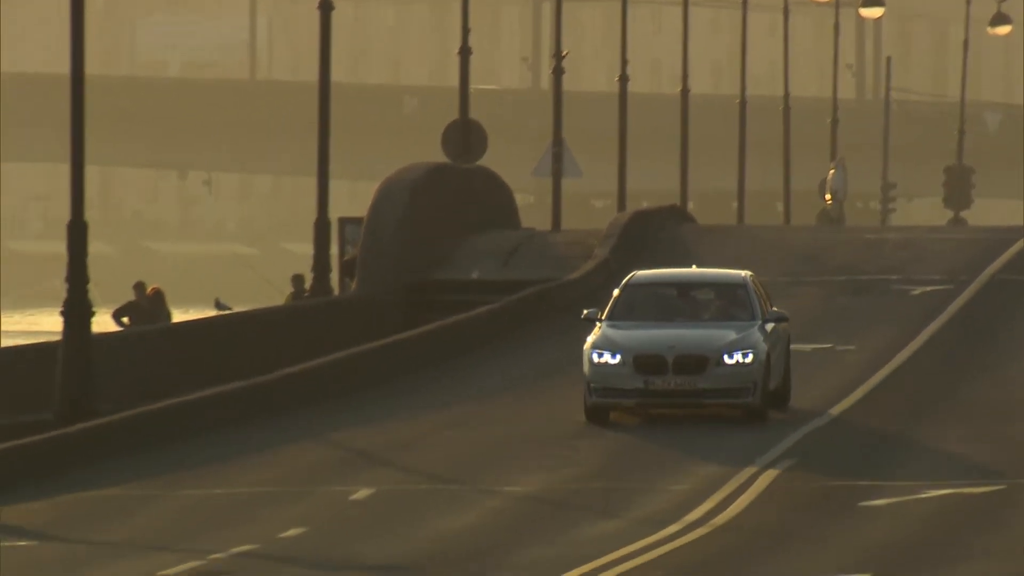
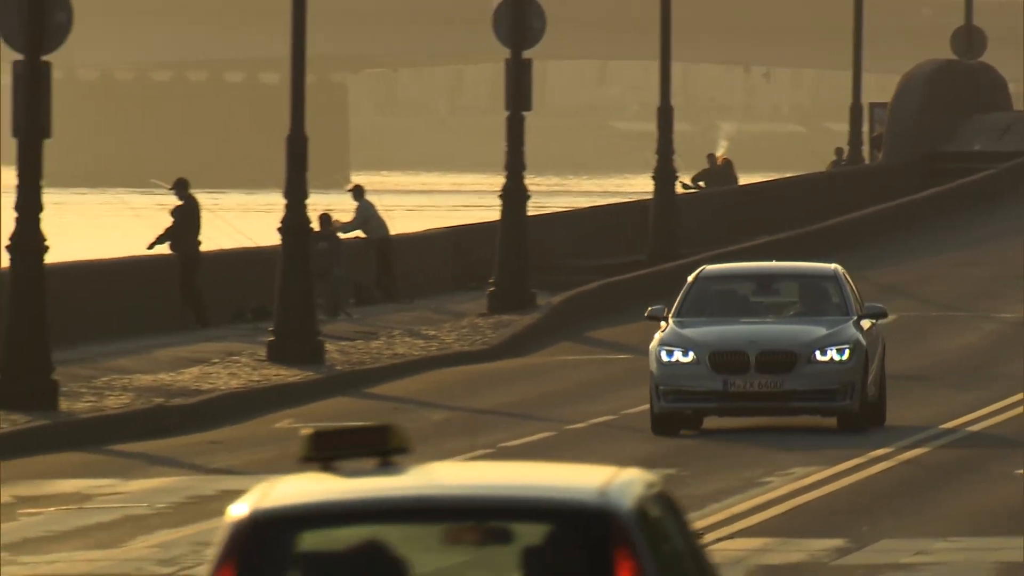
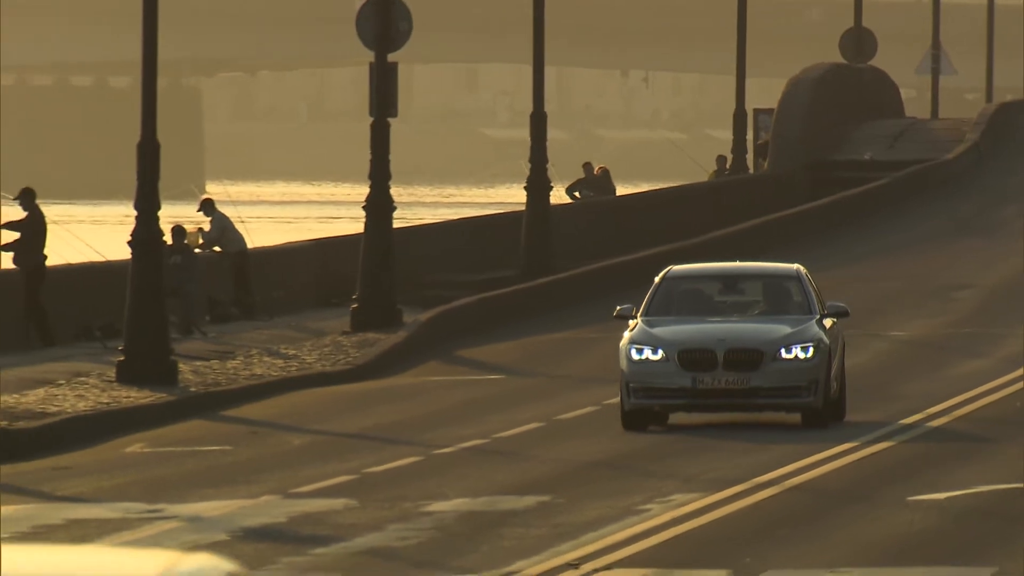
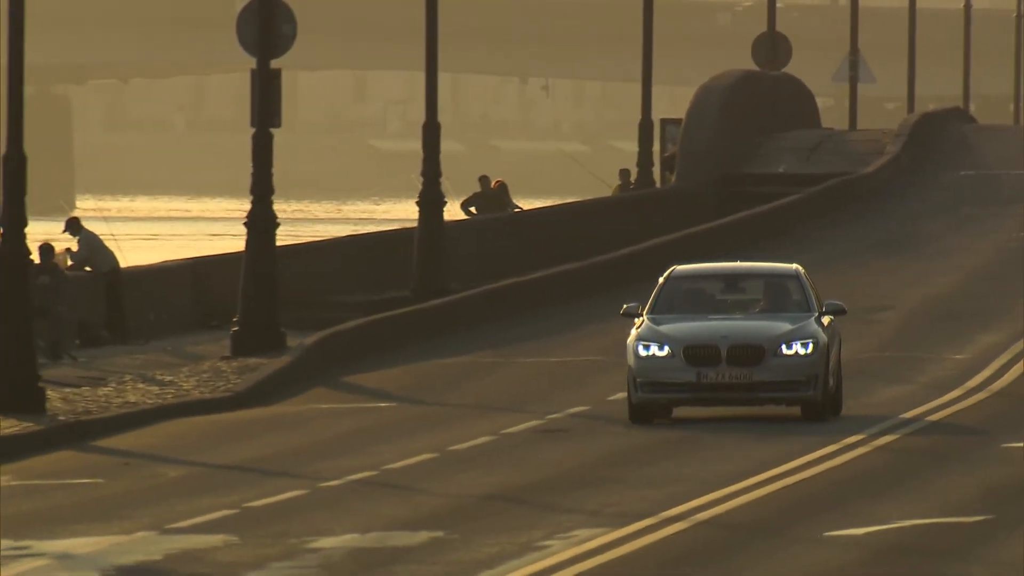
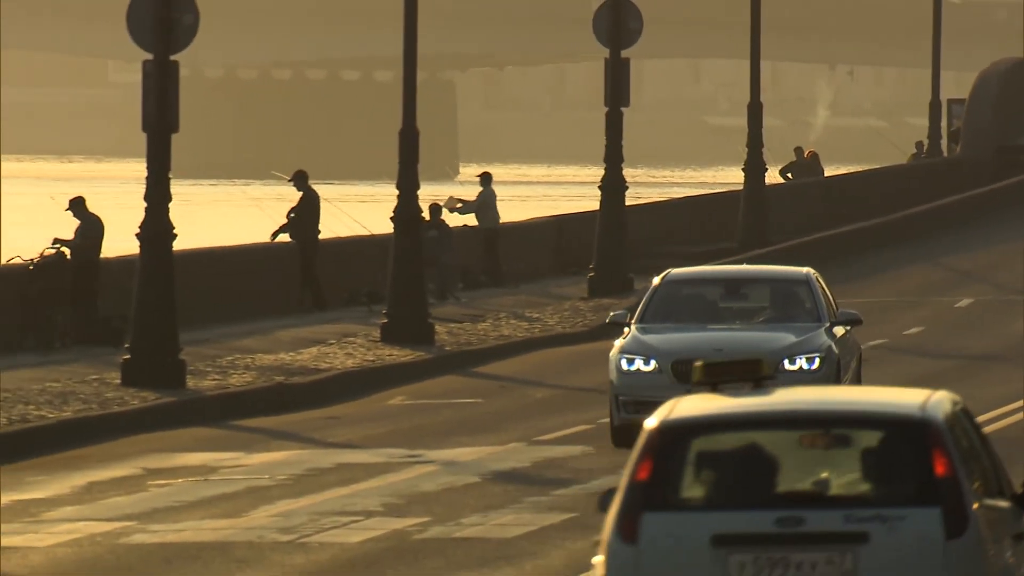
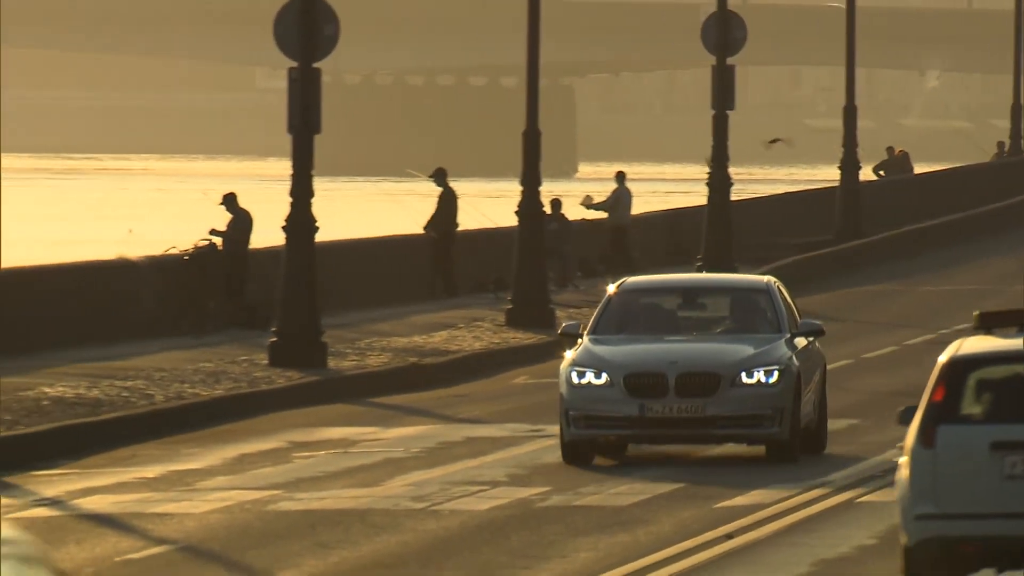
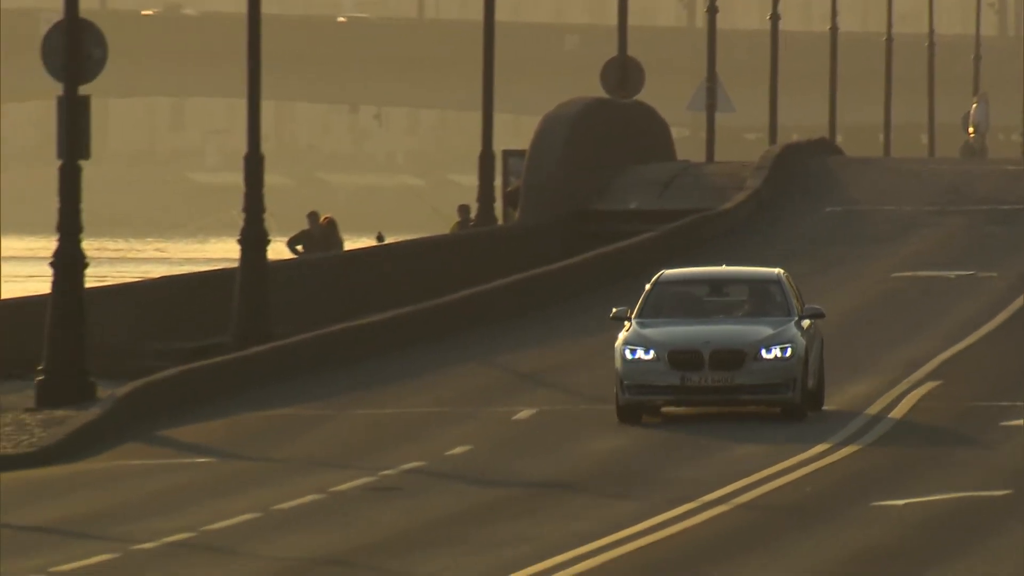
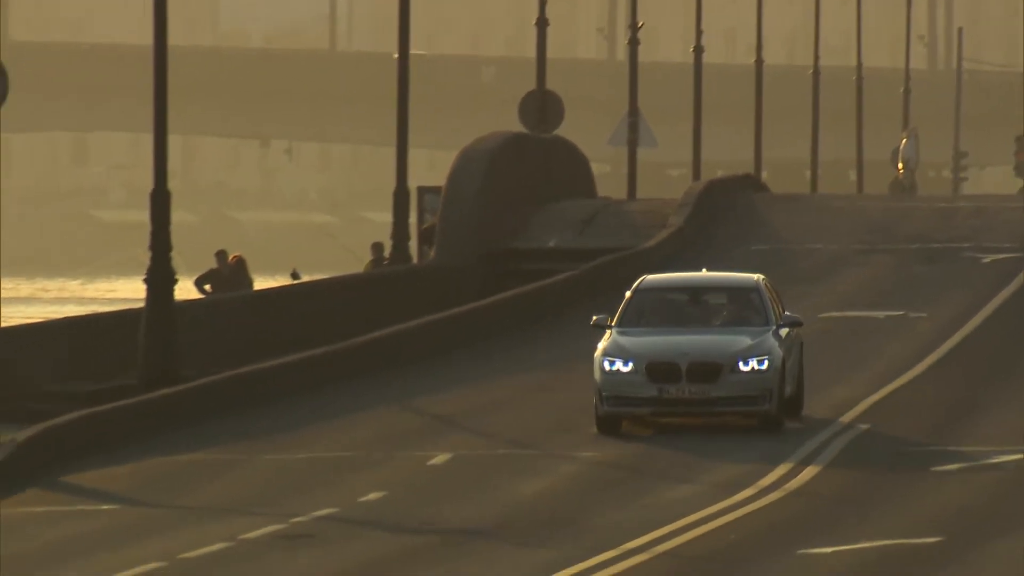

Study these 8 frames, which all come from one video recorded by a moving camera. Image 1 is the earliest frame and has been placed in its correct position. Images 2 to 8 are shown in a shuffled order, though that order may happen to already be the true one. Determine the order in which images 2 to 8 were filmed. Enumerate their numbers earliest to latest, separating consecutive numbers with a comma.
8, 7, 4, 3, 2, 5, 6
